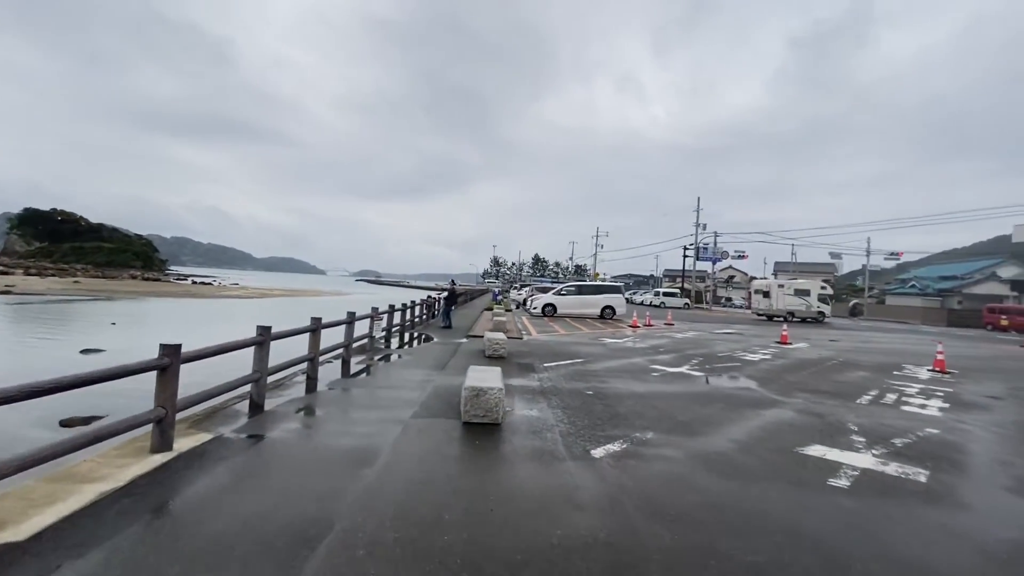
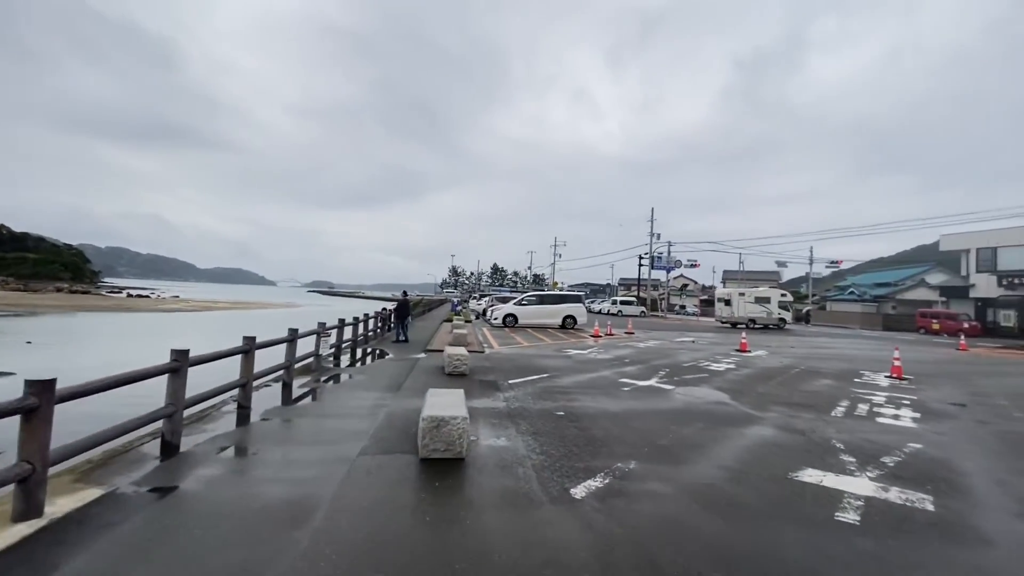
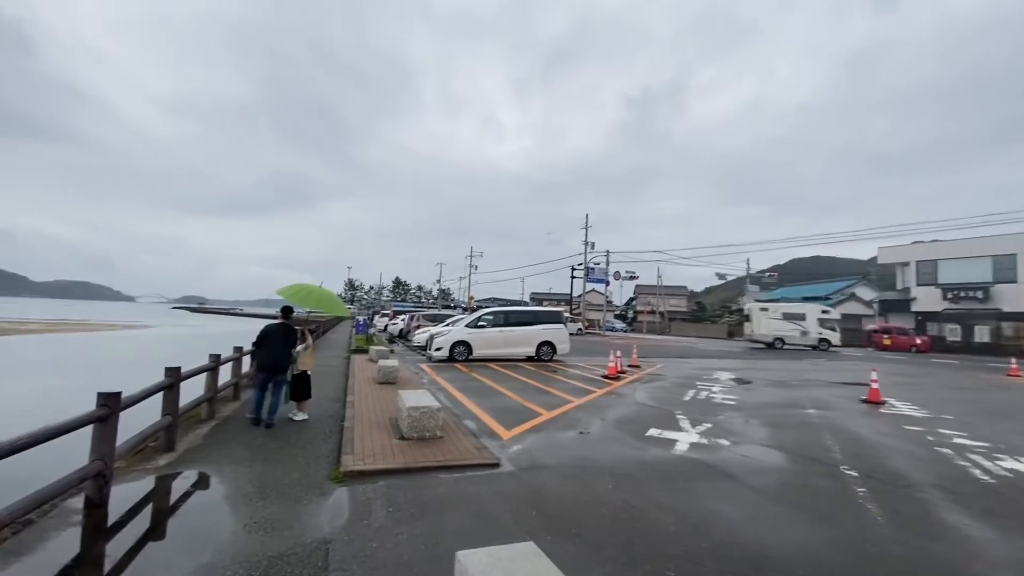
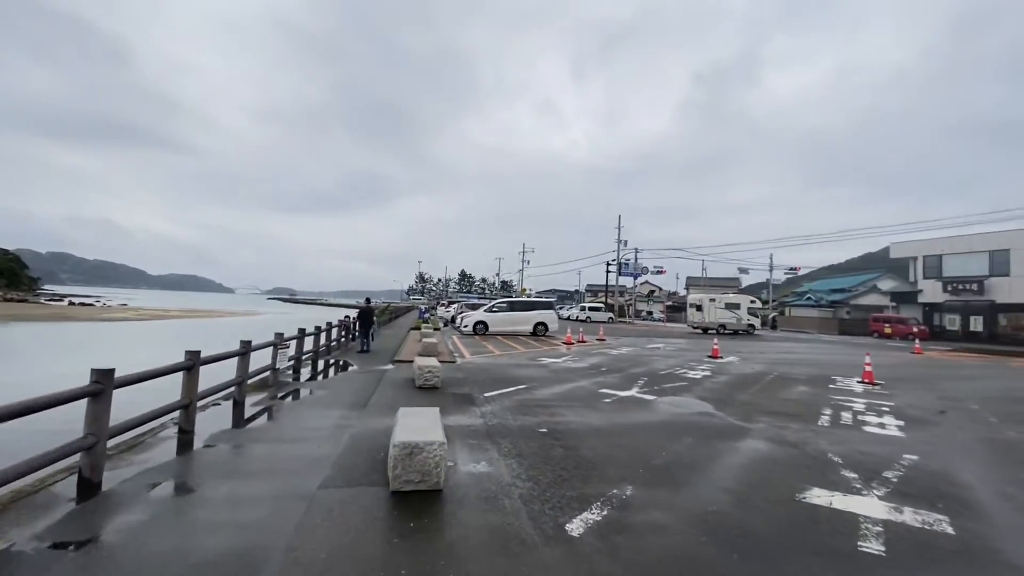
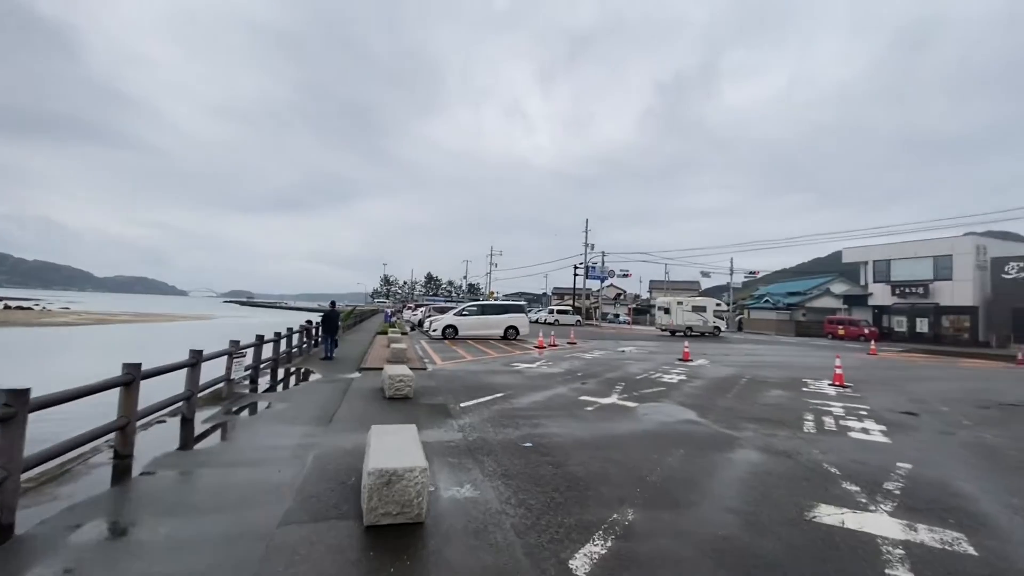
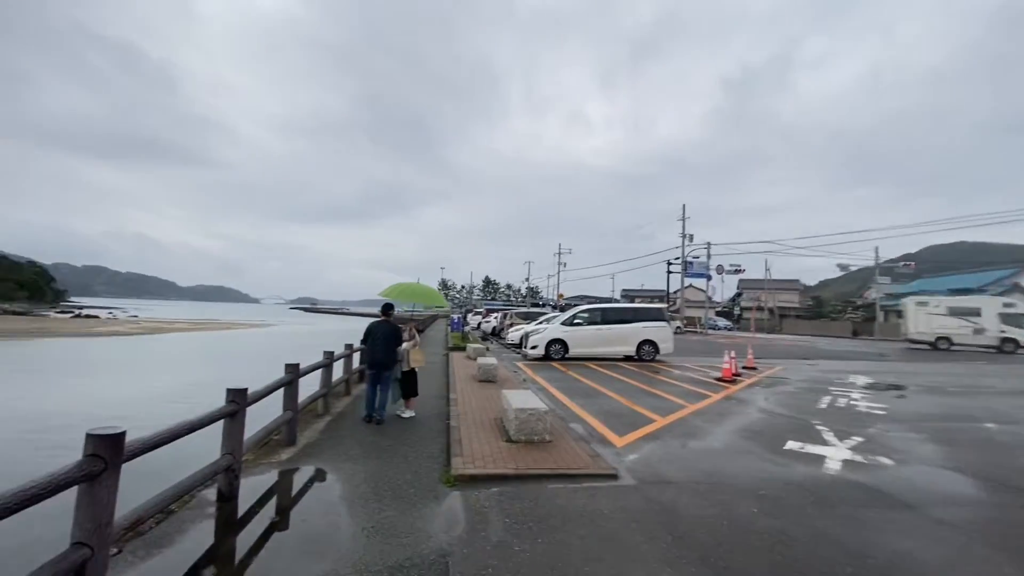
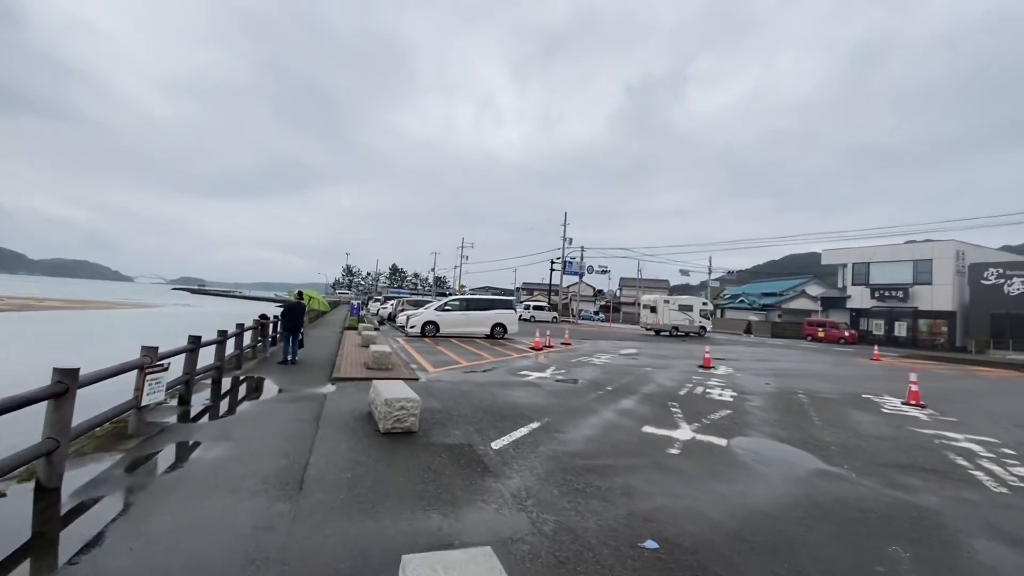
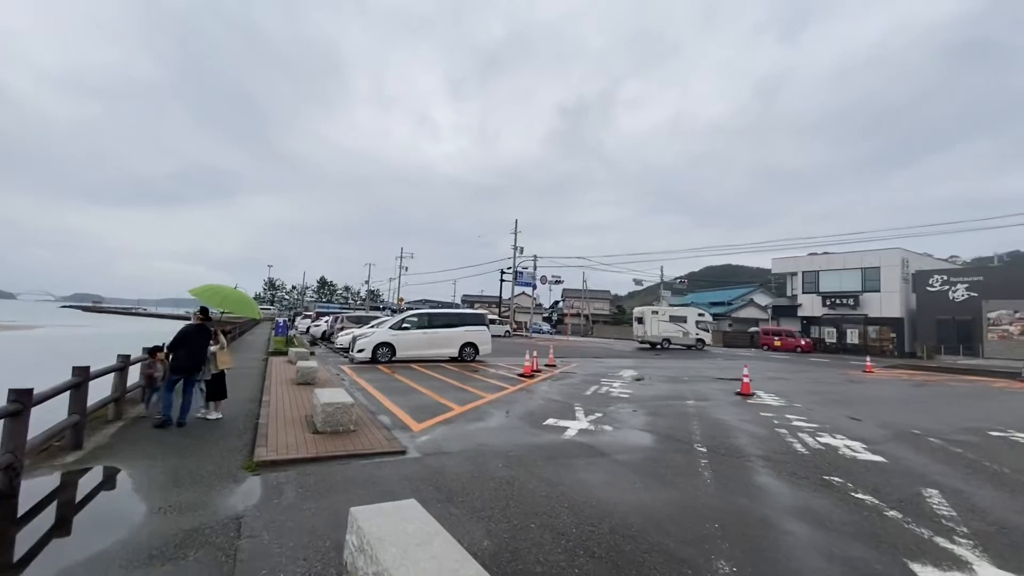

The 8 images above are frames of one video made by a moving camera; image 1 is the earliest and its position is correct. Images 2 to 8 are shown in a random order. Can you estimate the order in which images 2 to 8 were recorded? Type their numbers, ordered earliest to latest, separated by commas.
2, 4, 5, 7, 8, 3, 6
